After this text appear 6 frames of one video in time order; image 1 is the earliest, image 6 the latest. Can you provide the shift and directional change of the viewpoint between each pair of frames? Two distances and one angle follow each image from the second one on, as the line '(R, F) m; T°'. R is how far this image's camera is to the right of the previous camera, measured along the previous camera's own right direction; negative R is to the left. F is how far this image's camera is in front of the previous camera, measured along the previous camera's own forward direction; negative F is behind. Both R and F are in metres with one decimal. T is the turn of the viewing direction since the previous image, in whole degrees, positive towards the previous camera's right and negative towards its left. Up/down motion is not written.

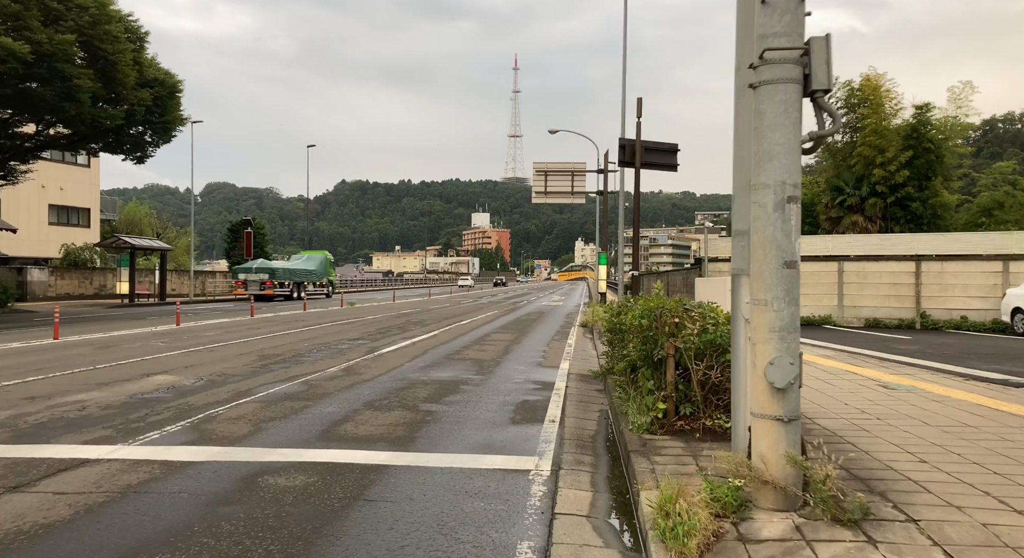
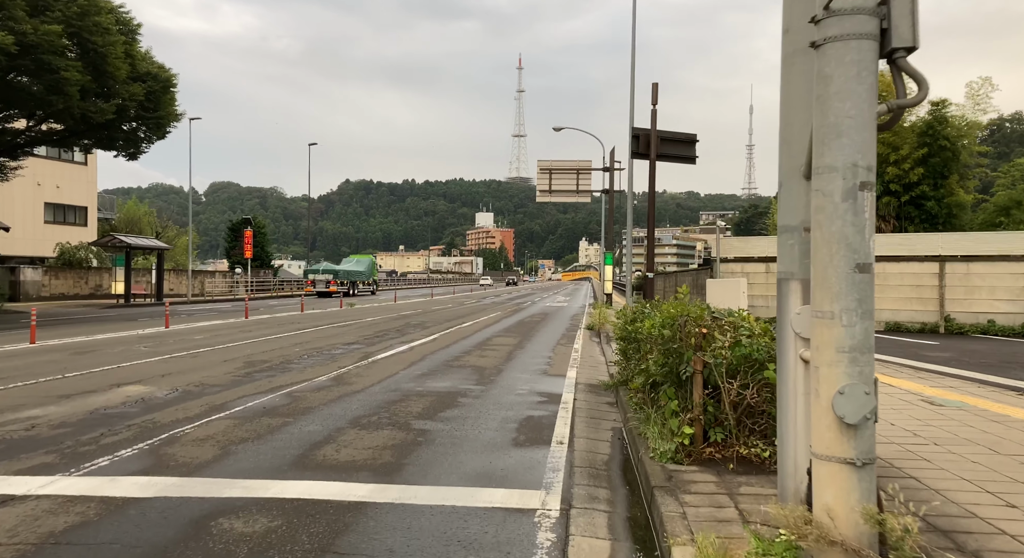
(0.0, +0.9) m; 0°
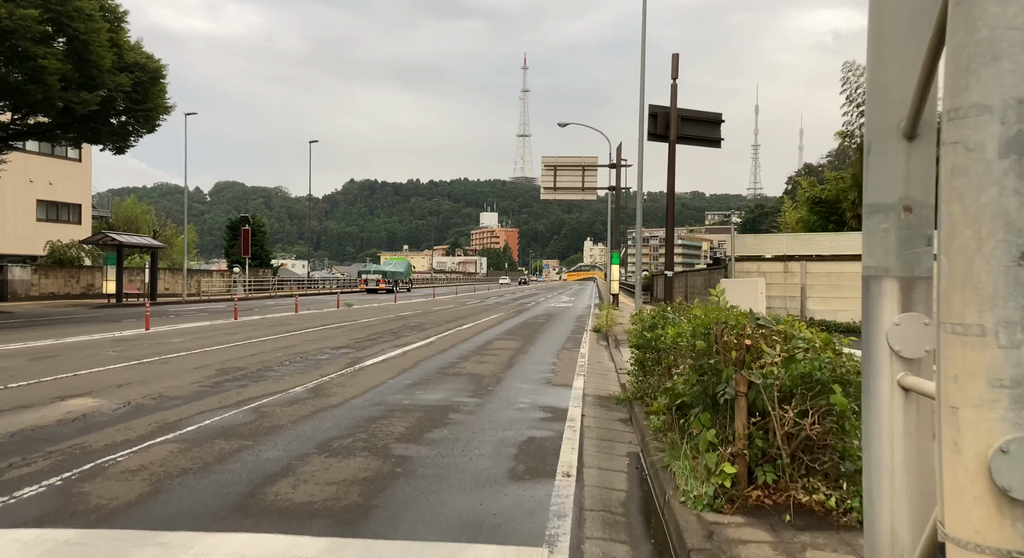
(+0.1, +1.2) m; 0°
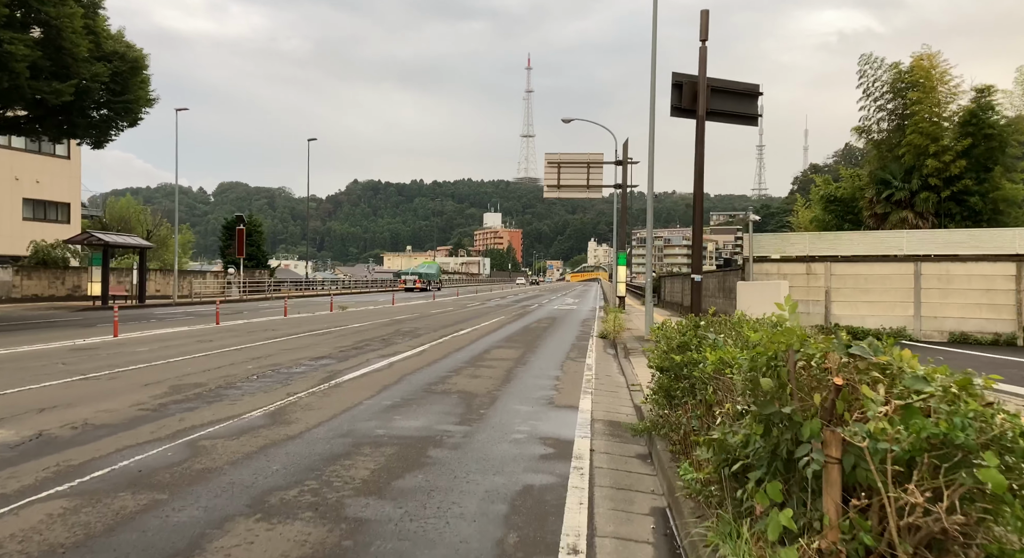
(+0.1, +1.6) m; 0°
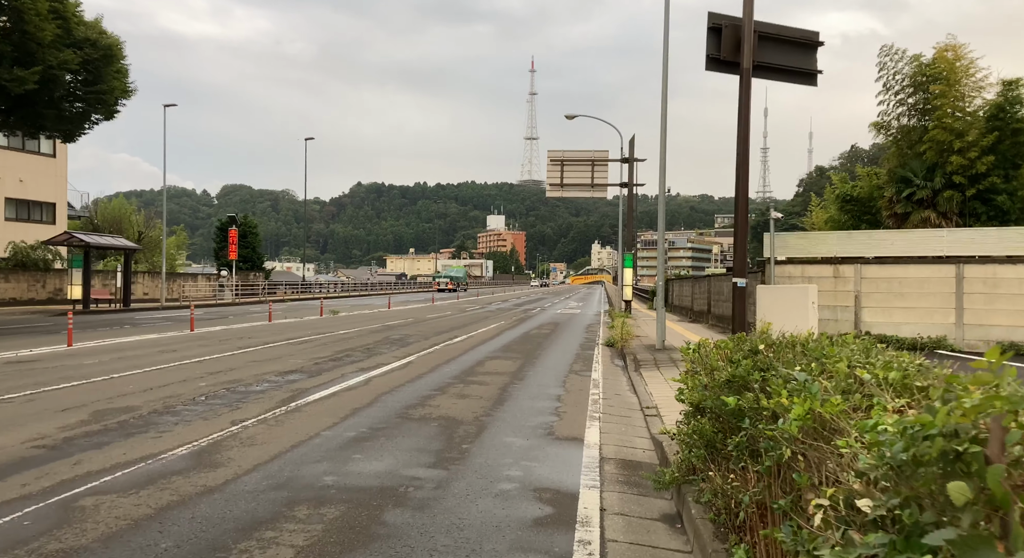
(+0.1, +1.8) m; 0°
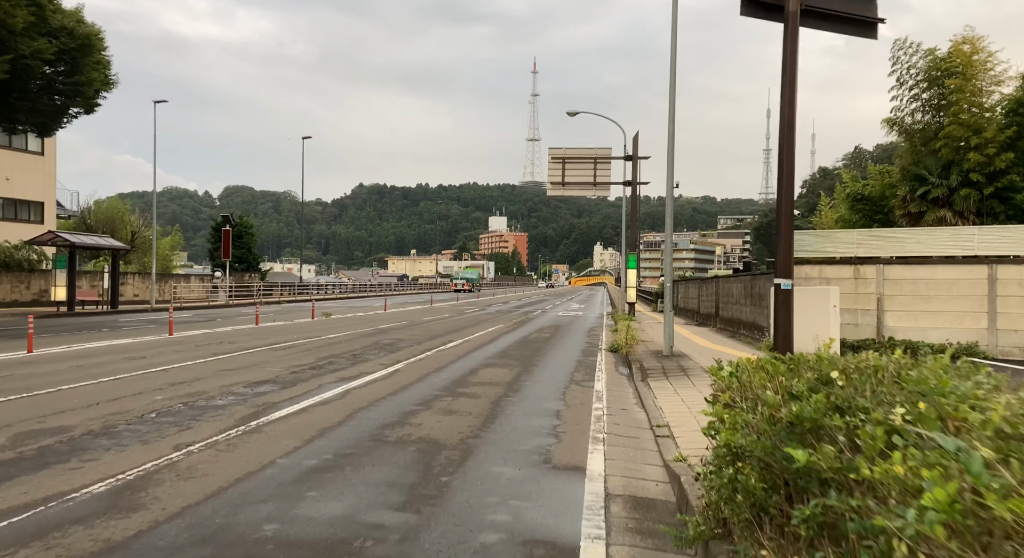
(+0.1, +1.2) m; 0°
